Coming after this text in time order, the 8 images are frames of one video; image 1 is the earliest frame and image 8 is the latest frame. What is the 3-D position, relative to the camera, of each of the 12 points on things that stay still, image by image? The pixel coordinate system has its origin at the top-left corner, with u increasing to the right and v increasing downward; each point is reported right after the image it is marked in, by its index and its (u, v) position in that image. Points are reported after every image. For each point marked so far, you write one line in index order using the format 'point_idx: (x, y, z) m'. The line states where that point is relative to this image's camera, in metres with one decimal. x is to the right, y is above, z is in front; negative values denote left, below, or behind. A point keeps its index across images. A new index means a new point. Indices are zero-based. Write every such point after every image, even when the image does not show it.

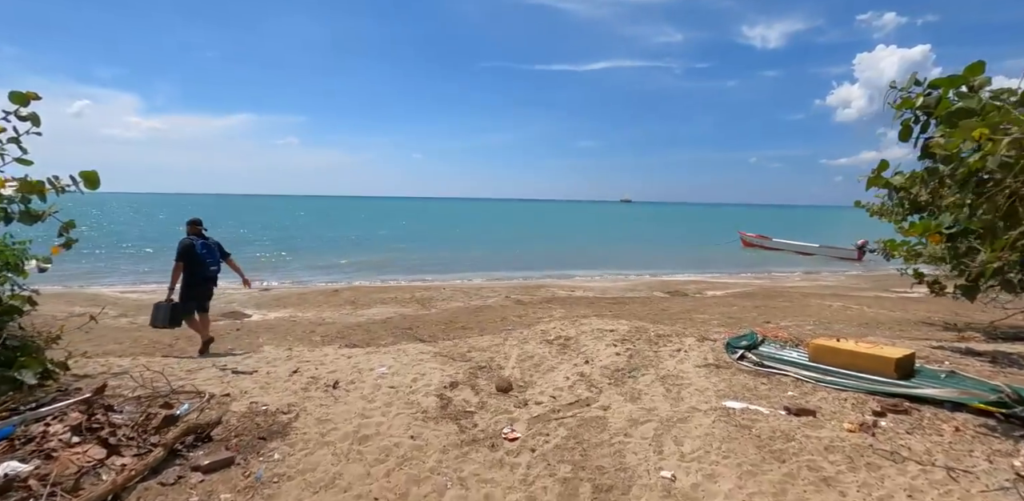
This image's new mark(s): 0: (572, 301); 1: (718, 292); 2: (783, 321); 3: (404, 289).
0: (+1.8, -1.5, +14.8) m
1: (+6.9, -1.4, +17.1) m
2: (+6.6, -1.7, +12.4) m
3: (-3.5, -1.2, +16.6) m
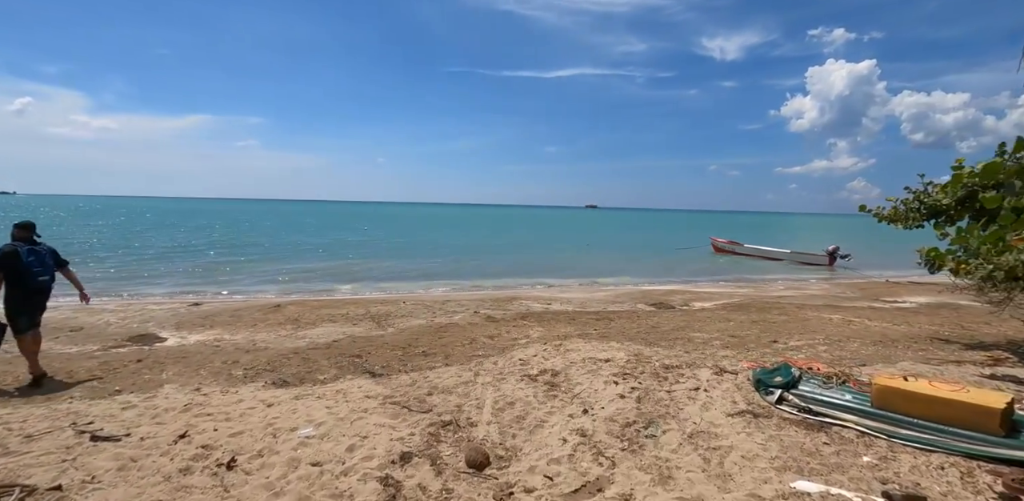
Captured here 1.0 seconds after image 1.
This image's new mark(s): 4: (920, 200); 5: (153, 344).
0: (+1.0, -1.7, +13.1) m
1: (+6.0, -1.7, +15.7) m
2: (+5.9, -1.9, +10.9) m
3: (-4.4, -1.5, +14.5) m
4: (+8.7, +1.1, +11.0) m
5: (-7.5, -1.9, +10.7) m
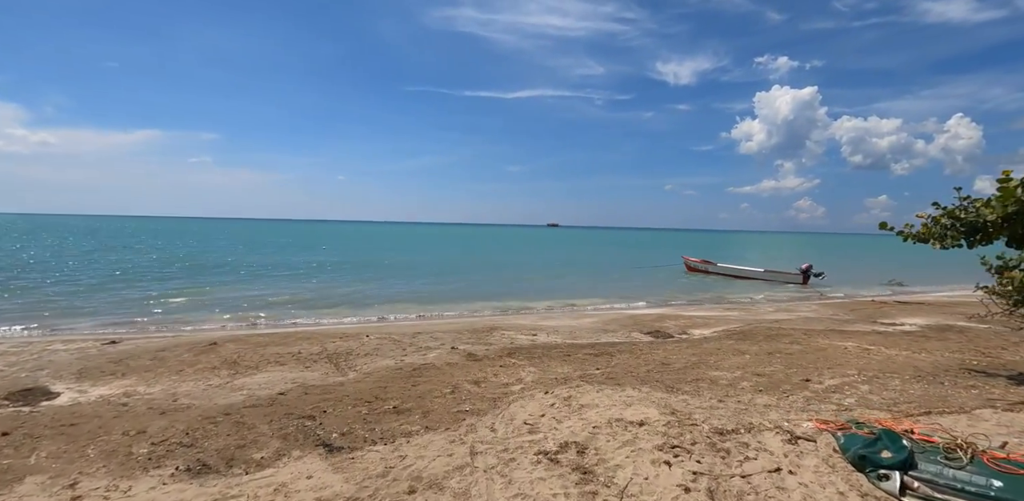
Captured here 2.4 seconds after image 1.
0: (+0.7, -2.2, +11.2) m
1: (+5.4, -2.3, +14.2) m
2: (+5.8, -2.3, +9.5) m
3: (-4.8, -2.1, +12.3) m
4: (+8.5, +0.6, +9.9) m
5: (-7.6, -2.4, +8.2) m
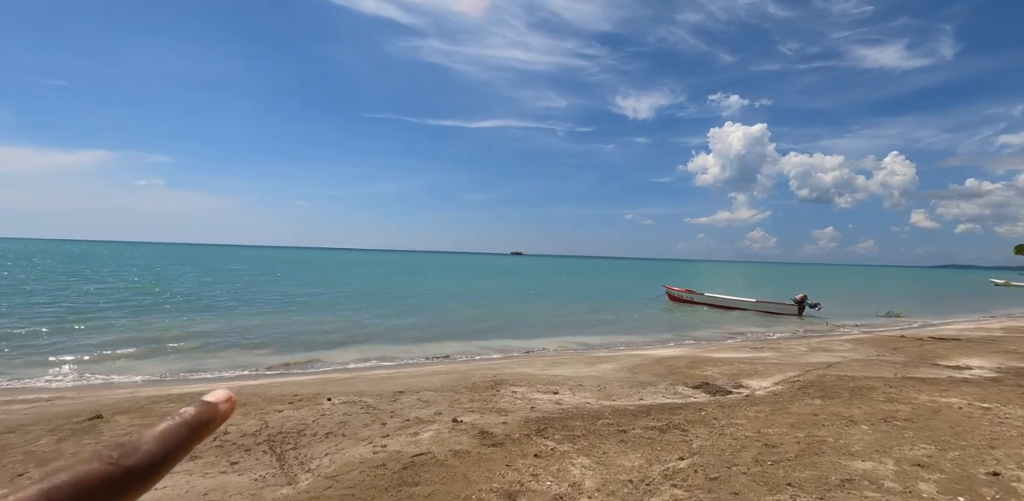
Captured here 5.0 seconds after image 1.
0: (+1.1, -2.7, +7.9) m
1: (+5.6, -2.9, +11.2) m
2: (+6.3, -2.7, +6.5) m
3: (-4.4, -2.6, +8.6) m
4: (+9.0, +0.2, +7.2) m
5: (-6.9, -2.7, +4.3) m
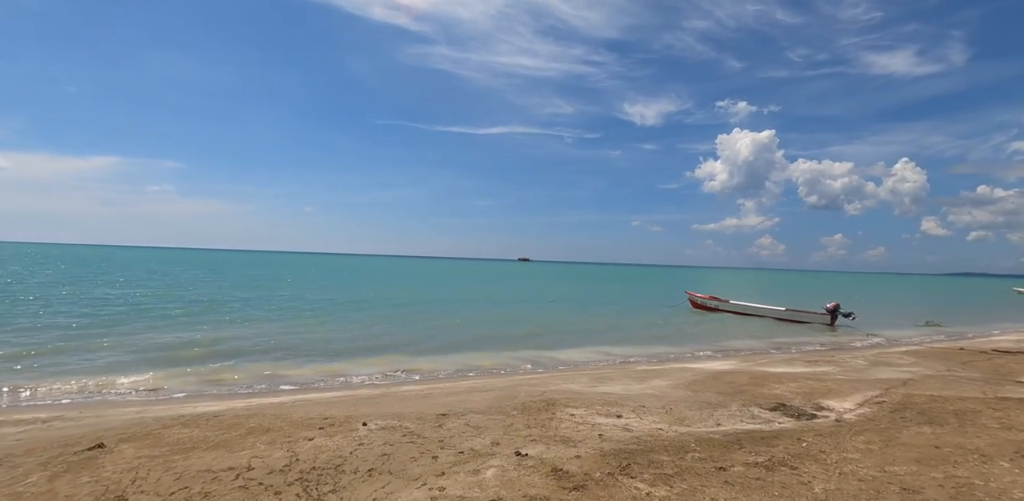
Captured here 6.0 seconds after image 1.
0: (+2.1, -2.7, +6.6) m
1: (+6.6, -3.0, +9.9) m
2: (+7.3, -2.8, +5.2) m
3: (-3.5, -2.6, +7.4) m
4: (+10.0, +0.2, +5.9) m
5: (-6.0, -2.6, +3.1) m
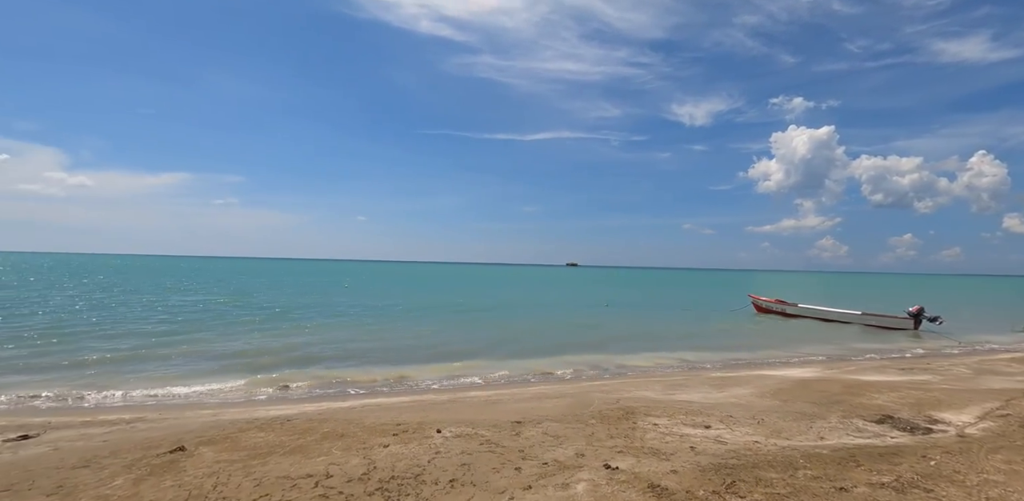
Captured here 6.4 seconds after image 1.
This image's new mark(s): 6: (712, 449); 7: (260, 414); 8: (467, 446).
0: (+3.1, -2.6, +5.9) m
1: (+8.0, -2.9, +8.7) m
2: (+8.1, -2.6, +4.0) m
3: (-2.3, -2.6, +7.2) m
4: (+10.9, +0.4, +4.5) m
5: (-5.2, -2.6, +3.2) m
6: (+2.8, -2.7, +7.1) m
7: (-4.3, -2.8, +8.7) m
8: (-0.6, -2.6, +6.9) m
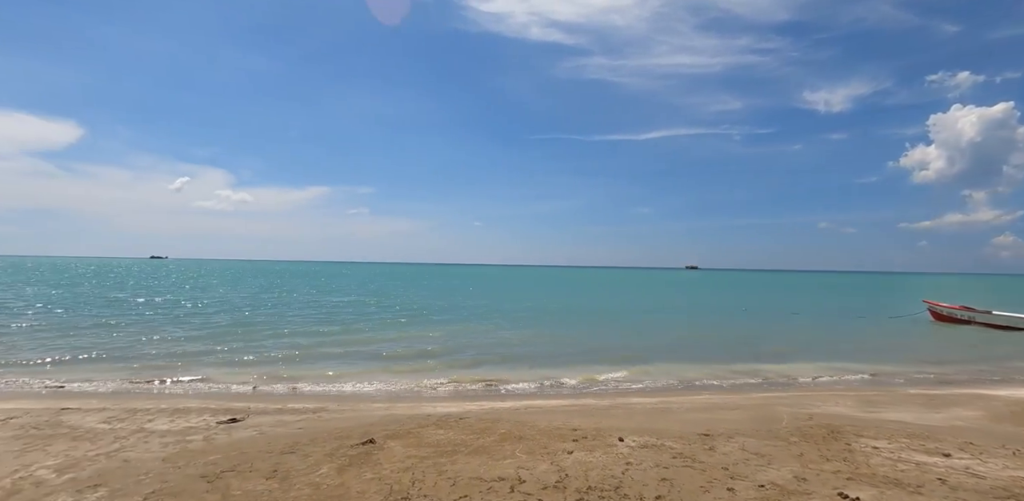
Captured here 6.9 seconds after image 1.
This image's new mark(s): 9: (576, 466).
0: (+5.2, -2.5, +4.5) m
1: (+10.6, -2.7, +6.2) m
2: (+9.7, -2.4, +1.5) m
3: (+0.2, -2.5, +6.9) m
4: (+12.5, +0.6, +1.5) m
5: (-3.5, -2.6, +3.6) m
6: (+5.1, -2.6, +5.7) m
7: (-1.4, -2.7, +8.8) m
8: (+1.8, -2.5, +6.2) m
9: (+0.7, -2.5, +6.0) m
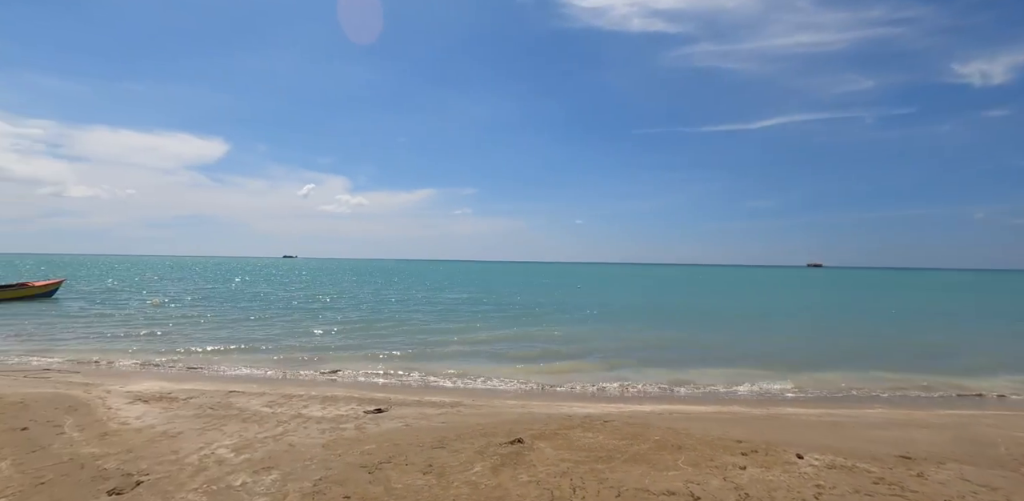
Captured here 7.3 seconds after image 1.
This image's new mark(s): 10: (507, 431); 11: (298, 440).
0: (+6.6, -2.4, +3.0) m
1: (+12.2, -2.5, +3.6) m
2: (+10.4, -2.2, -0.8) m
3: (+2.1, -2.4, +6.3) m
4: (+13.1, +0.8, -1.4) m
5: (-2.2, -2.5, +3.8) m
6: (+6.7, -2.5, +4.2) m
7: (+0.9, -2.6, +8.4) m
8: (+3.6, -2.4, +5.3) m
9: (+2.5, -2.4, +5.3) m
10: (-0.1, -2.5, +7.1) m
11: (-3.3, -2.7, +7.5) m
